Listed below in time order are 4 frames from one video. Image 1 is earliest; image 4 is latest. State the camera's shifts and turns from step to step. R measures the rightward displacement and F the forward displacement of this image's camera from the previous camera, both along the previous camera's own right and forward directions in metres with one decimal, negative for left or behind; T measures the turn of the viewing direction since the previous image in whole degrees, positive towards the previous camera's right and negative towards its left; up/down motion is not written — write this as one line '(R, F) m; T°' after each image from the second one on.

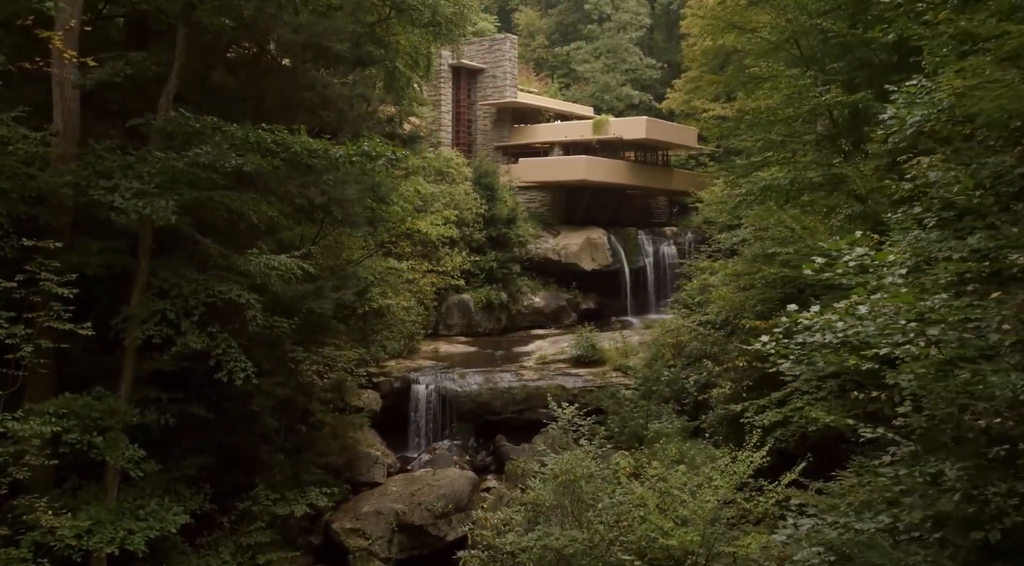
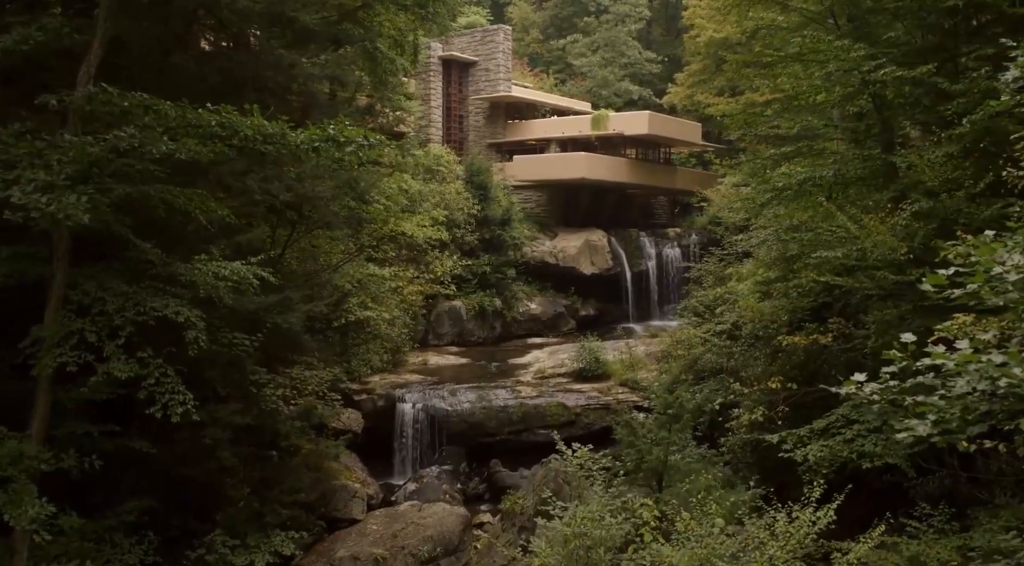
(0.0, +1.5) m; 0°
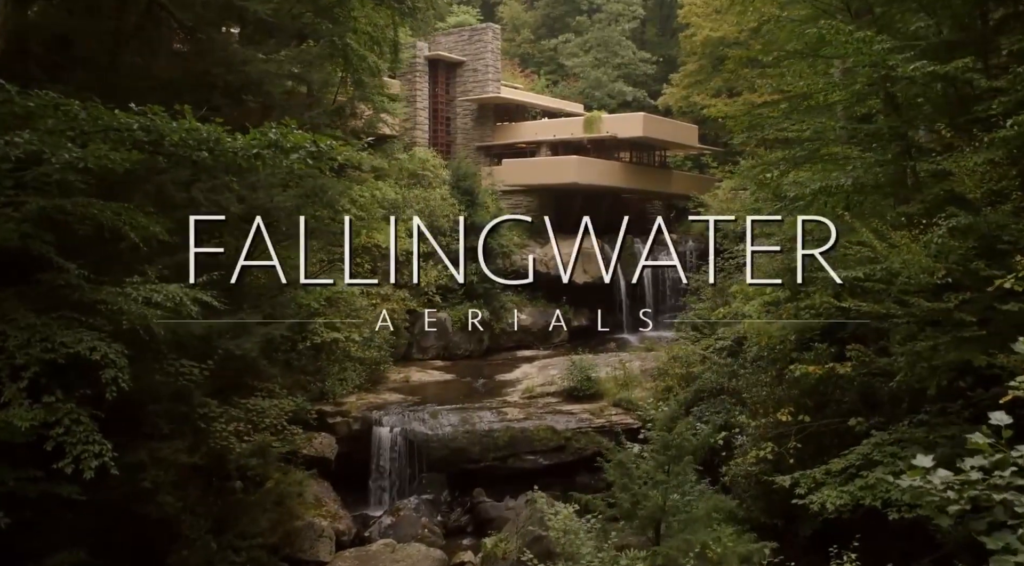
(+0.1, +1.0) m; 0°
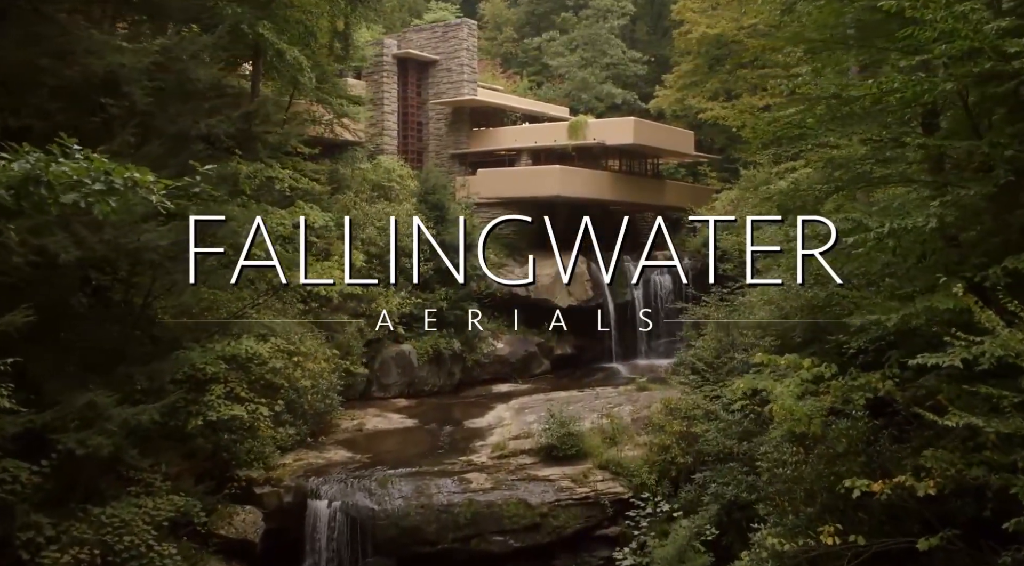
(+0.3, +2.3) m; +1°
